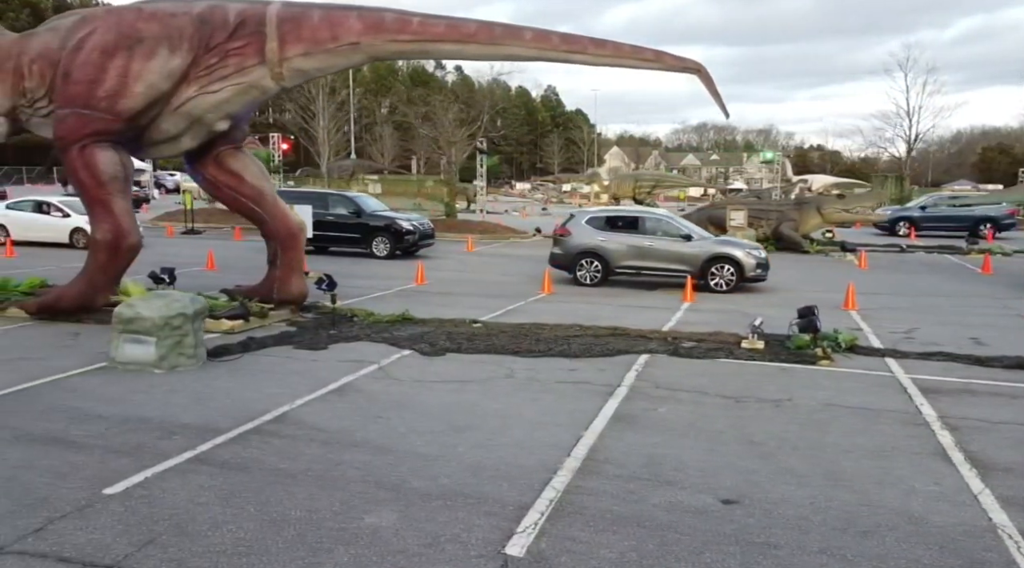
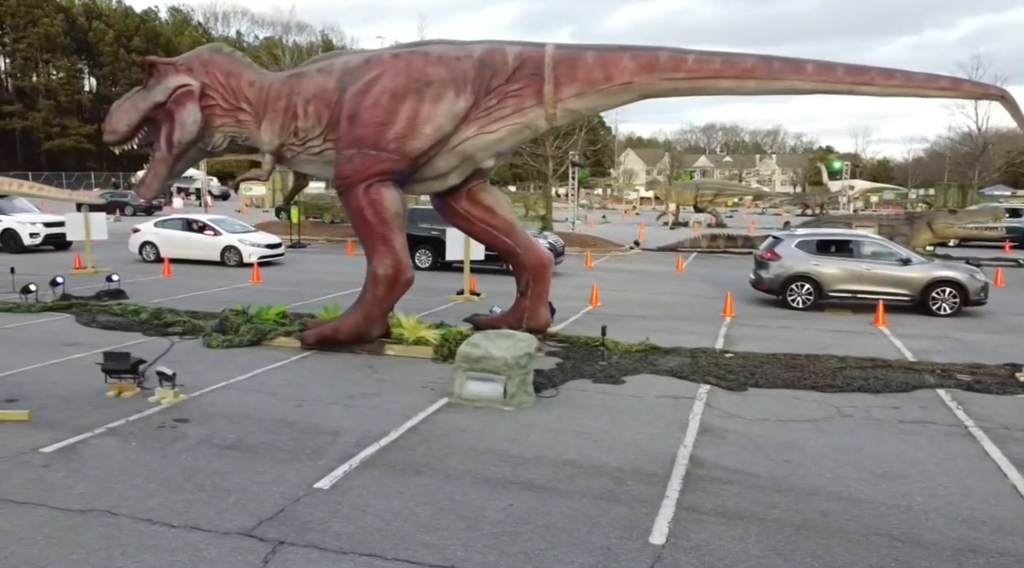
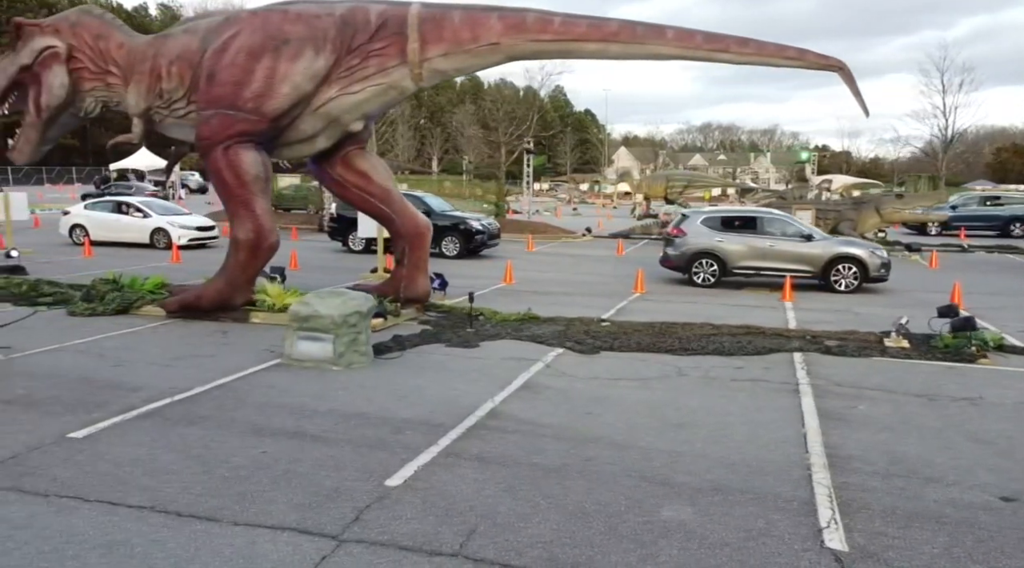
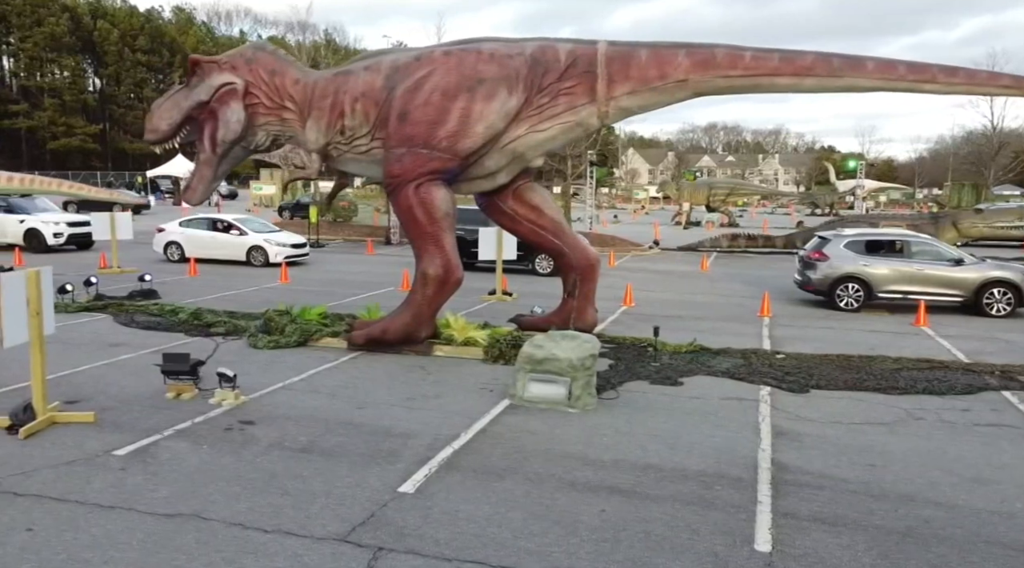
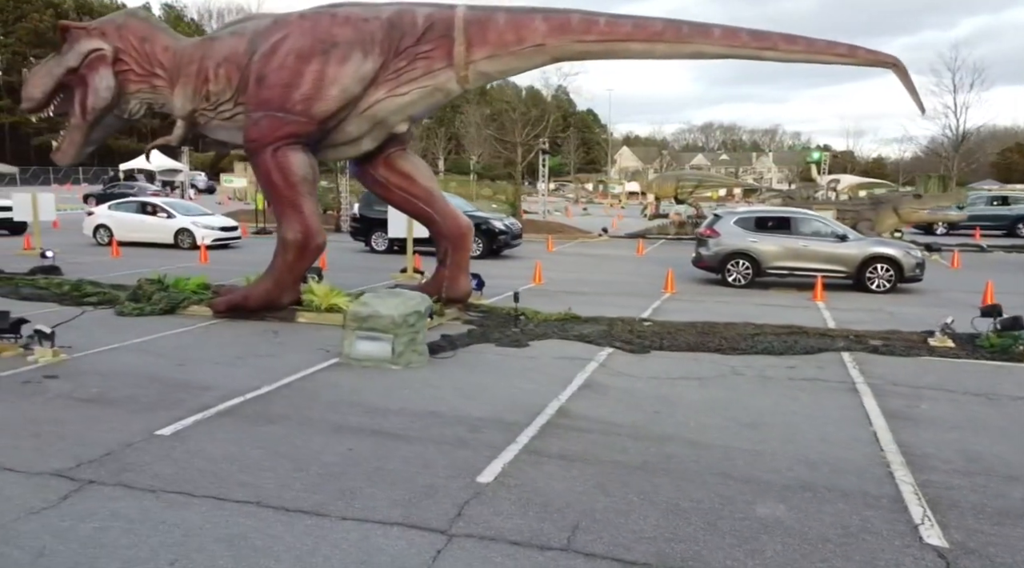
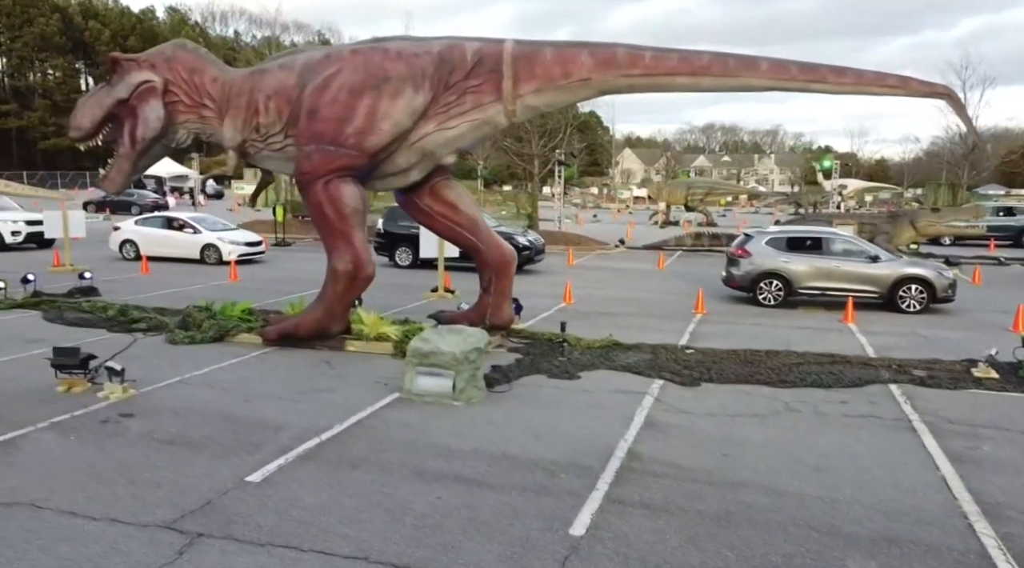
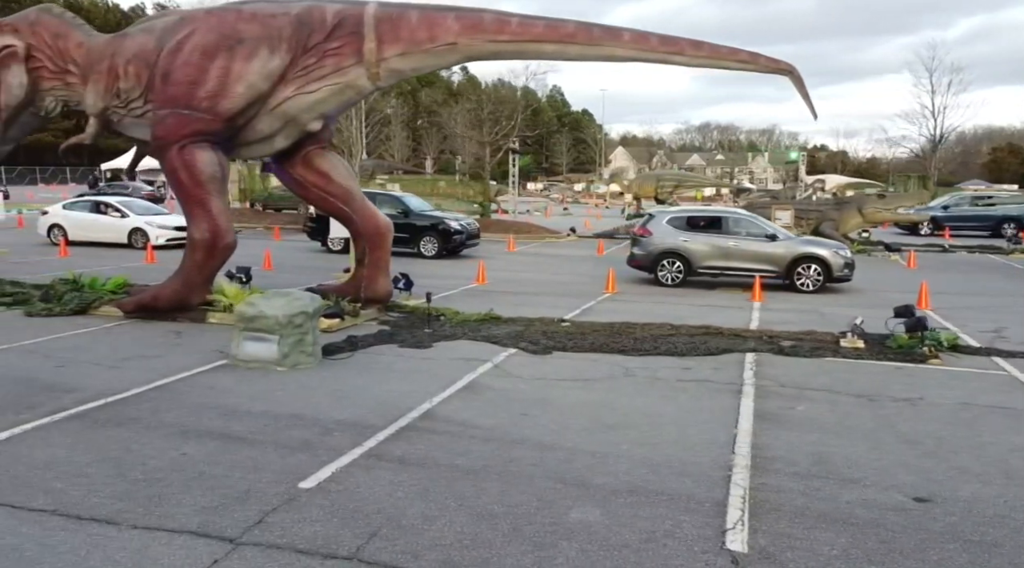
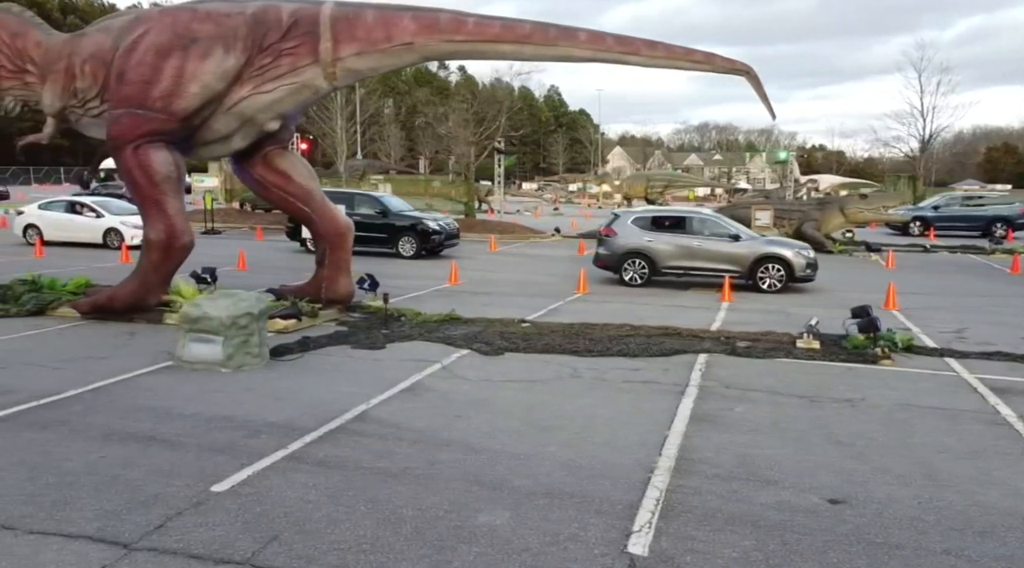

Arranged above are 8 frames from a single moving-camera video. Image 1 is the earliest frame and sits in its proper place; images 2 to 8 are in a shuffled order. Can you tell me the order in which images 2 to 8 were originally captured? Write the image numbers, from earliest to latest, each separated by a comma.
8, 7, 3, 5, 6, 2, 4
